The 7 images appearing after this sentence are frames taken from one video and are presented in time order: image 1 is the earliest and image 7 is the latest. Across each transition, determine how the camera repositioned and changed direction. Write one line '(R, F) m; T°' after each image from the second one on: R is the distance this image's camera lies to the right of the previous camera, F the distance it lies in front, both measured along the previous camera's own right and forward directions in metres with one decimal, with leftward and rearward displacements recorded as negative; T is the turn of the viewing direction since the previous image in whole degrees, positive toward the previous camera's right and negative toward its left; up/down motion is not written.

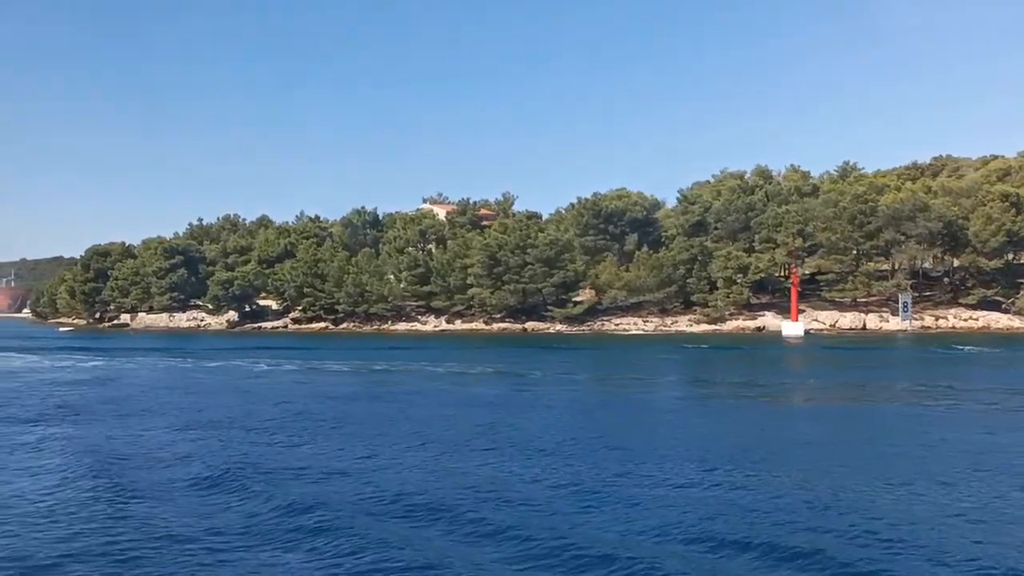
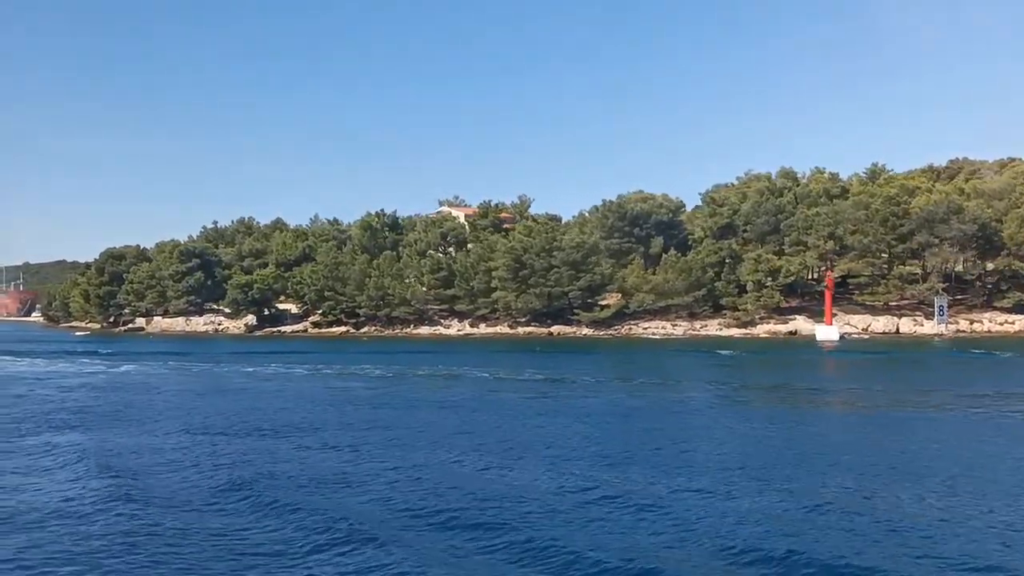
(-1.8, +0.7) m; 0°
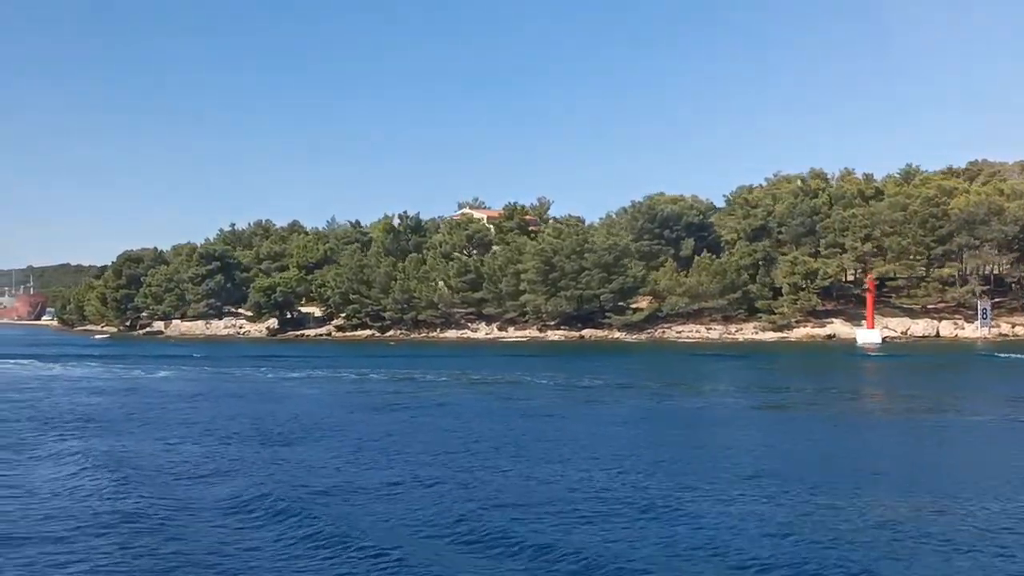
(-2.1, +0.7) m; 0°
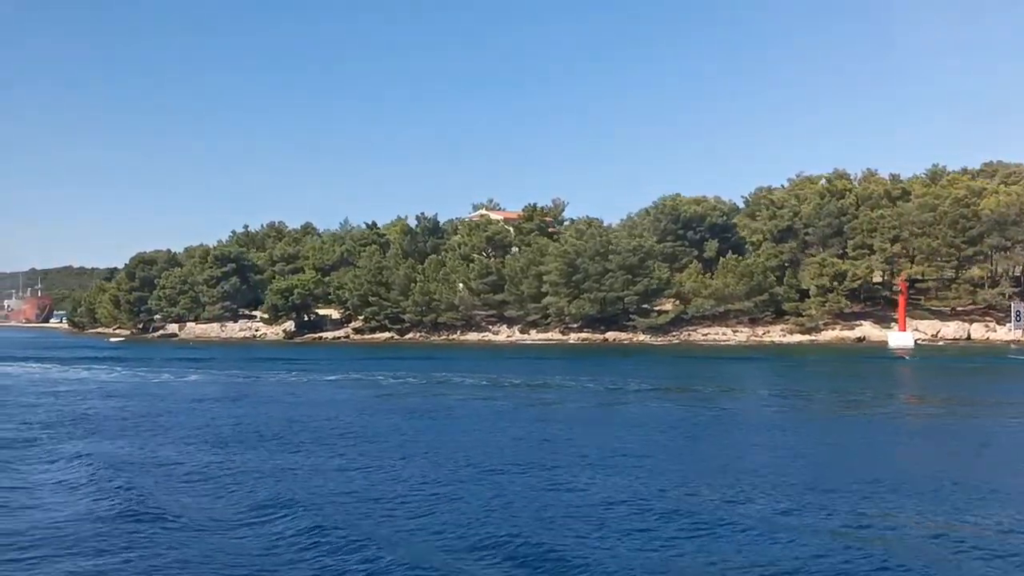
(-1.6, +0.6) m; 0°
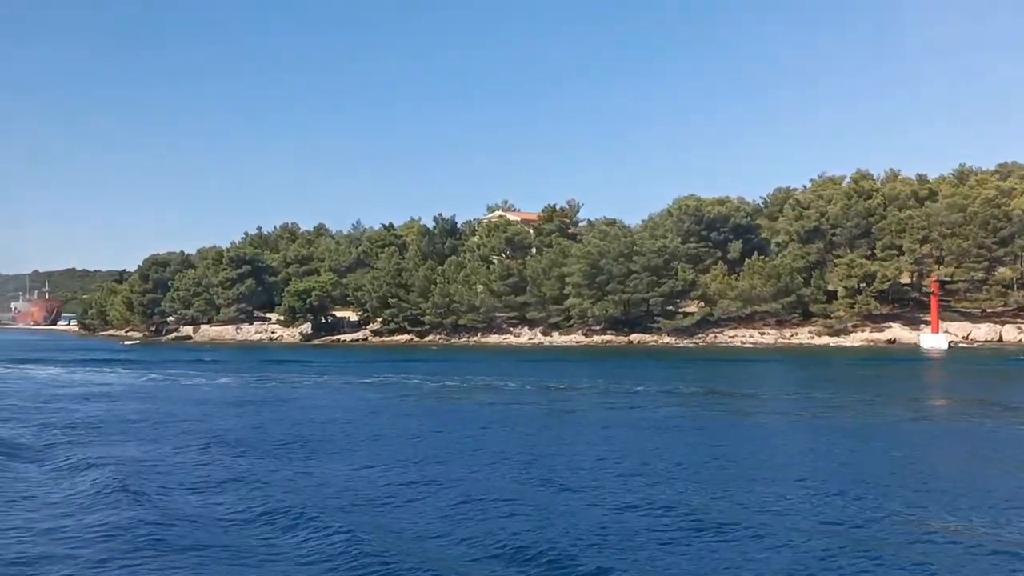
(-1.6, +0.6) m; 0°
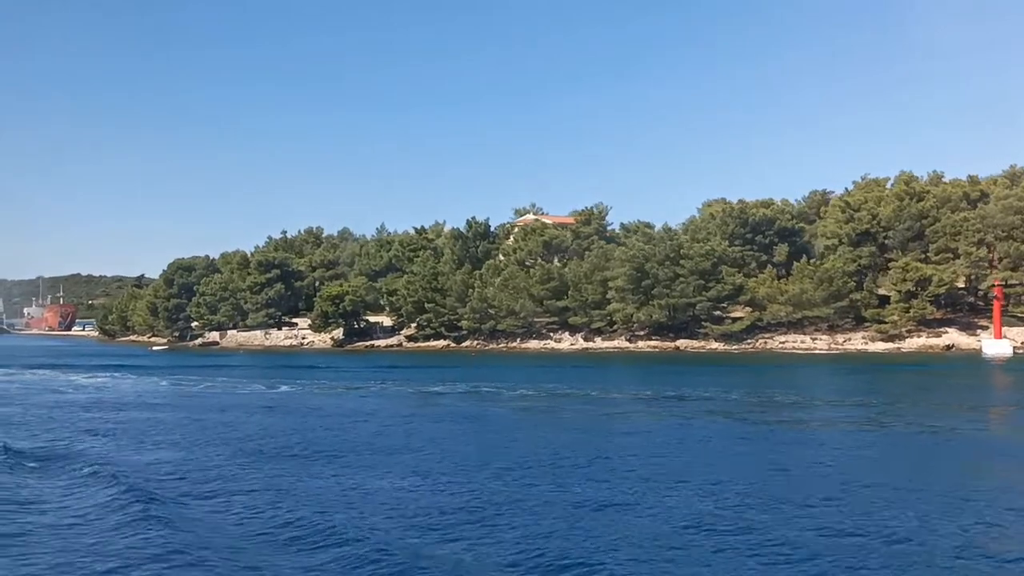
(-2.9, +1.1) m; 0°
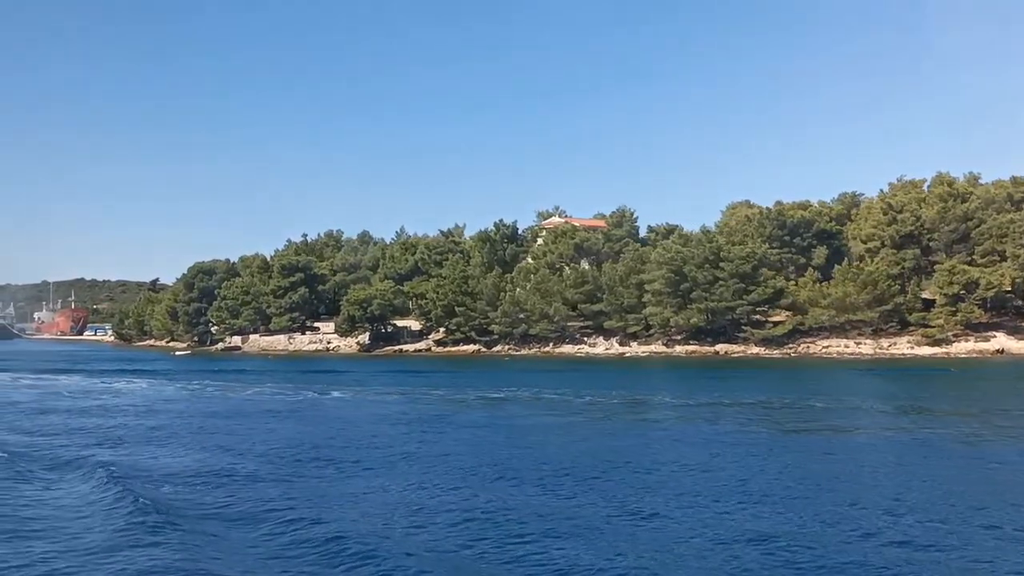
(-2.4, +0.9) m; 0°
